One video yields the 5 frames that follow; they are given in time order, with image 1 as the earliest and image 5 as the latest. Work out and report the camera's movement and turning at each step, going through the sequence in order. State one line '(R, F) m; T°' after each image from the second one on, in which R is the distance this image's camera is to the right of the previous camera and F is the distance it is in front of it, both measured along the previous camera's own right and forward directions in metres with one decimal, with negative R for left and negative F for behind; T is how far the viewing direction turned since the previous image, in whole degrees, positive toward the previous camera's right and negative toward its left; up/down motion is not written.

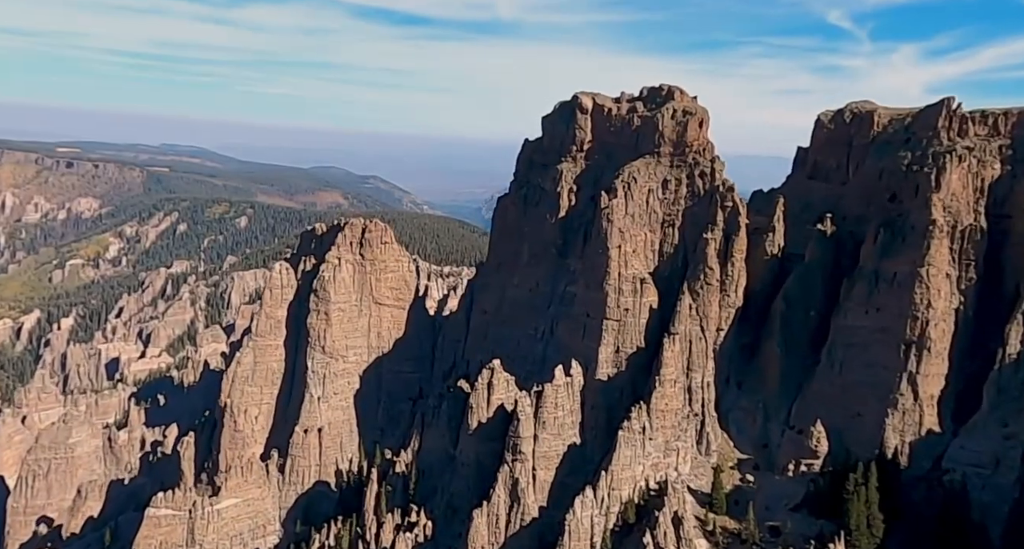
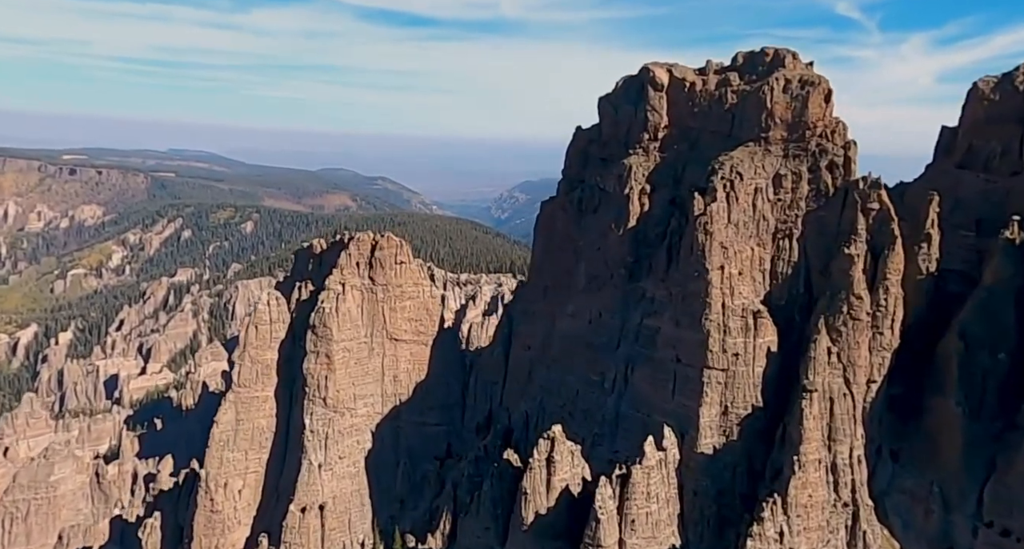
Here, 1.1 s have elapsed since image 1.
(-1.8, +9.5) m; -1°
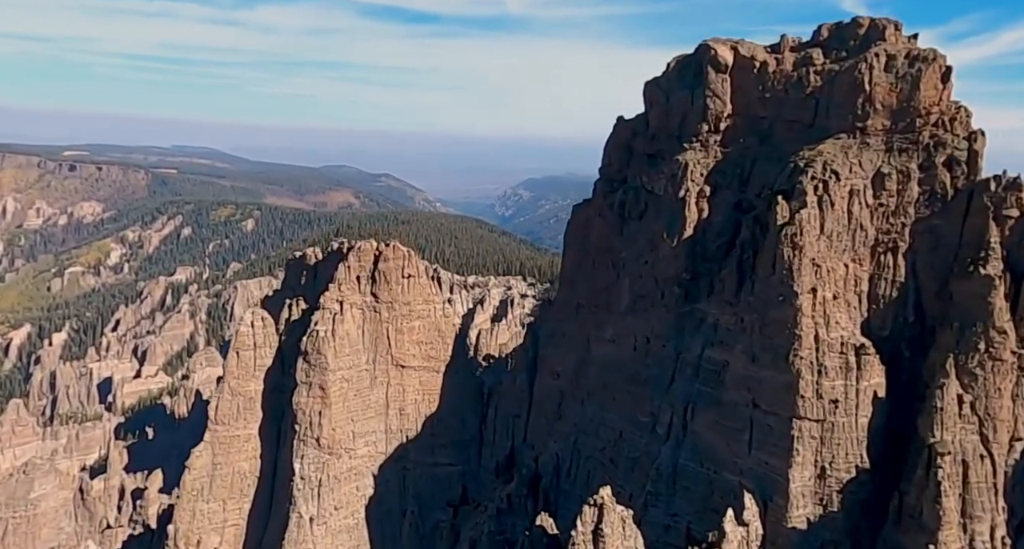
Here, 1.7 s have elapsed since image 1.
(-0.9, +5.4) m; 0°
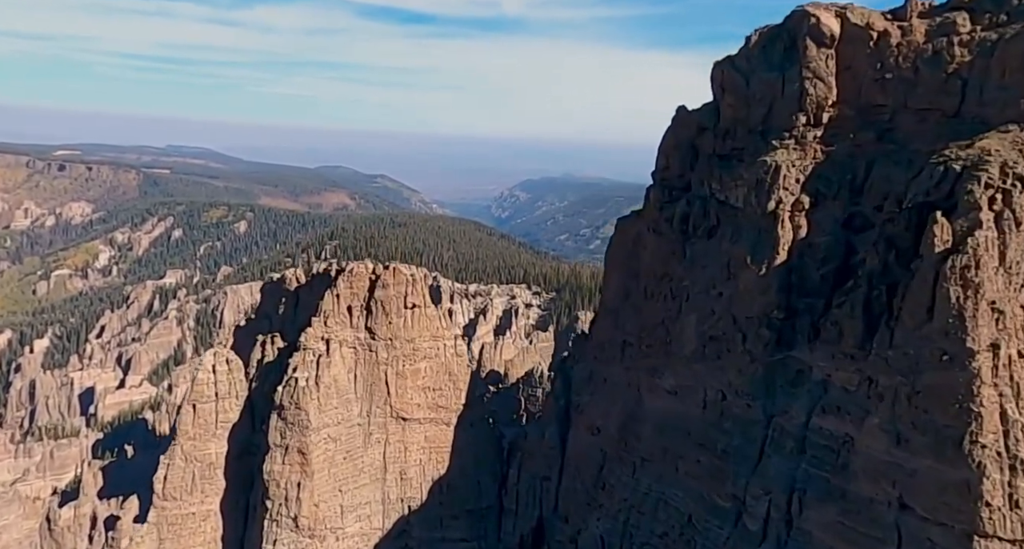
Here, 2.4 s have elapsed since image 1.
(-1.0, +6.3) m; 0°
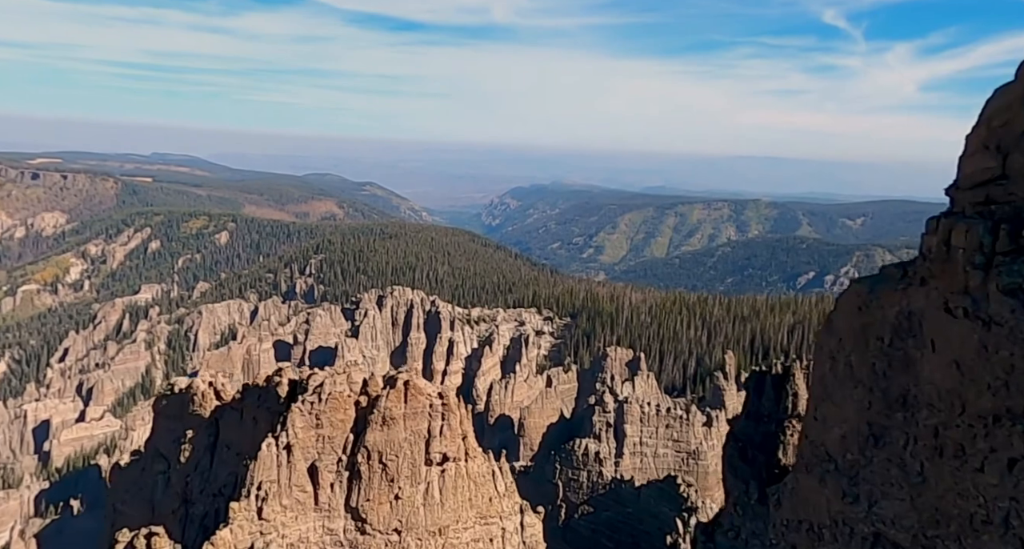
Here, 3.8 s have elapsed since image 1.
(-2.2, +13.2) m; +1°
